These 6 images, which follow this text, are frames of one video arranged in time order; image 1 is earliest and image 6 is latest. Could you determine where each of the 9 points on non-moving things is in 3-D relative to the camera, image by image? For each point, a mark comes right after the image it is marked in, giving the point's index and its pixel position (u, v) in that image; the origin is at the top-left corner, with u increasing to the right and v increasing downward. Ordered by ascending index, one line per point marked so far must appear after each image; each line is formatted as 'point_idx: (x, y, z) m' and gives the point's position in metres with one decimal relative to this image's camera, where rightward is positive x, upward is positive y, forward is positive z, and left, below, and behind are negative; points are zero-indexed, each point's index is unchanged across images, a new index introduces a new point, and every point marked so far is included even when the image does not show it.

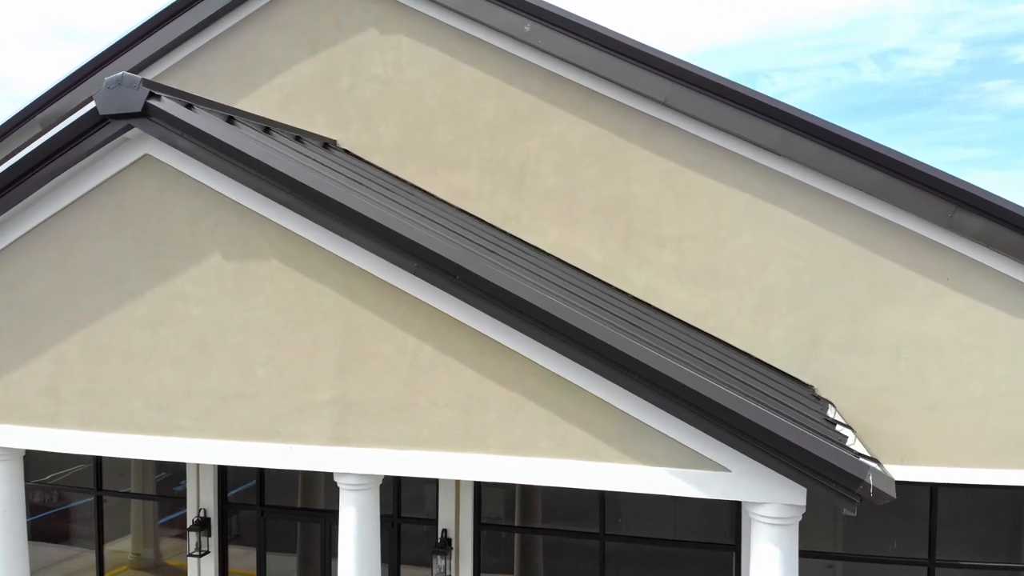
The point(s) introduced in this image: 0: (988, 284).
0: (+4.8, 0.0, +6.9) m
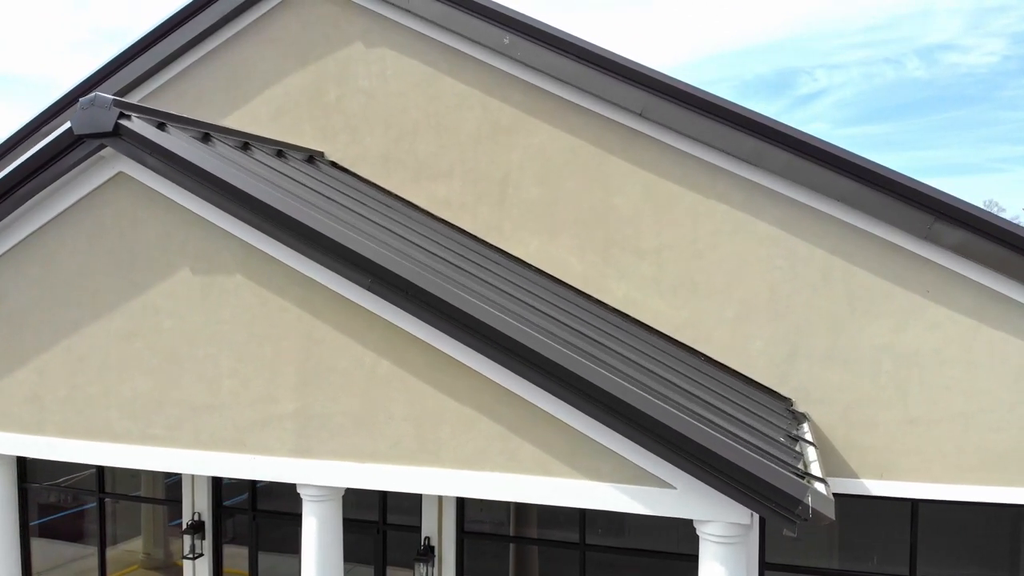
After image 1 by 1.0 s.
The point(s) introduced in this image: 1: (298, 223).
0: (+4.5, -0.1, +6.8) m
1: (-1.6, +0.5, +5.3) m
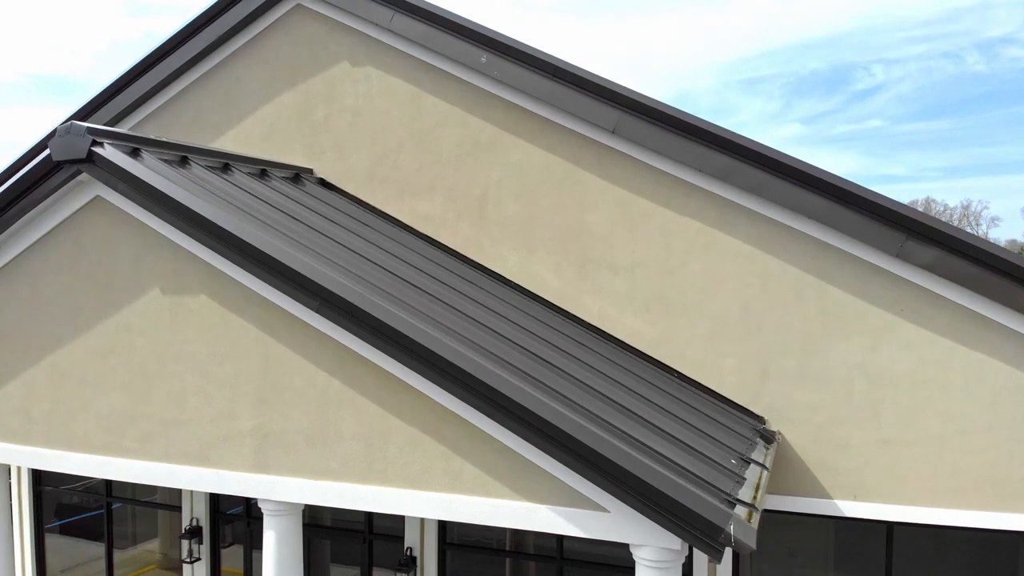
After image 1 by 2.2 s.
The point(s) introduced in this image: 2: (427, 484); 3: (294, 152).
0: (+4.2, -0.3, +6.7) m
1: (-2.0, +0.3, +5.5) m
2: (-0.6, -1.5, +5.2) m
3: (-3.0, +1.9, +9.4) m
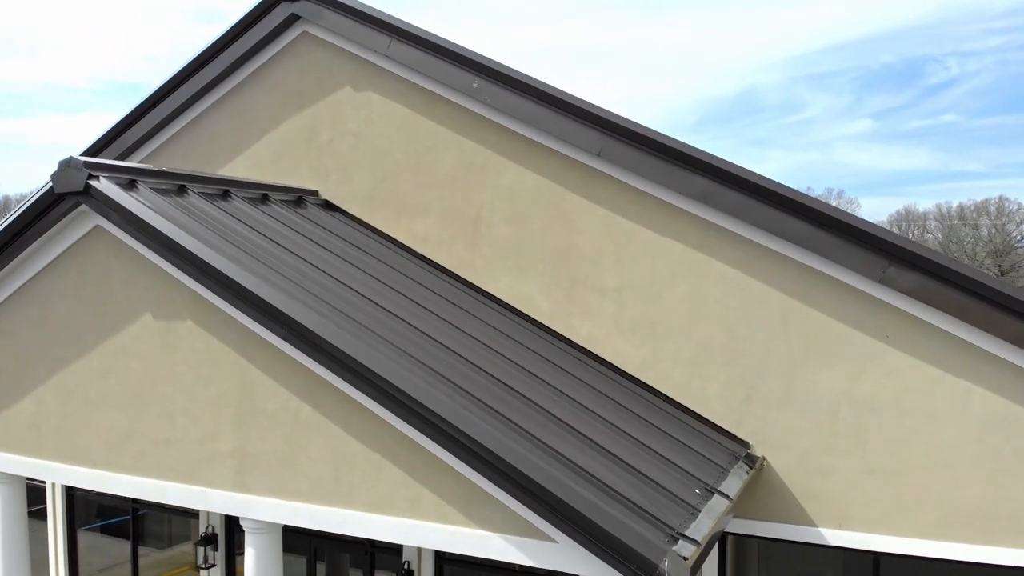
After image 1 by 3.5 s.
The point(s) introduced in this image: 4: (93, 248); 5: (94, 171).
0: (+3.9, -0.5, +6.5) m
1: (-2.3, +0.1, +5.7) m
2: (-1.0, -1.7, +5.4) m
3: (-3.0, +1.6, +9.8) m
4: (-4.0, +0.4, +6.6) m
5: (-3.9, +1.1, +6.4) m
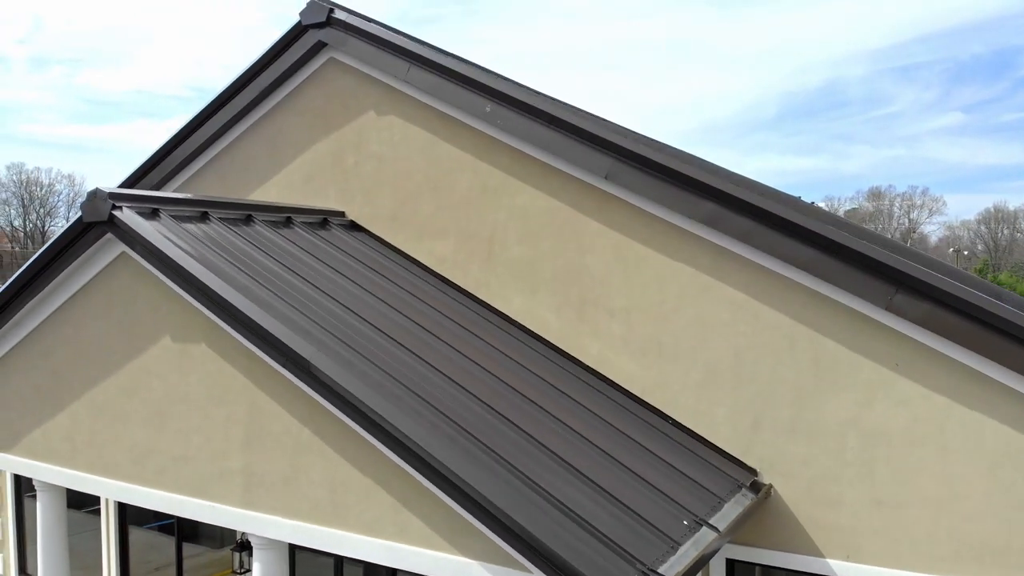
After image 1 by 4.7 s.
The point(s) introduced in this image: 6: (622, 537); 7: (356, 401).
0: (+3.9, -0.8, +6.3) m
1: (-2.4, -0.2, +6.0) m
2: (-1.1, -2.0, +5.6) m
3: (-2.7, +1.3, +10.1) m
4: (-4.0, +0.1, +7.1) m
5: (-3.9, +0.8, +6.8) m
6: (+0.8, -1.8, +4.9) m
7: (-1.2, -0.8, +5.4) m
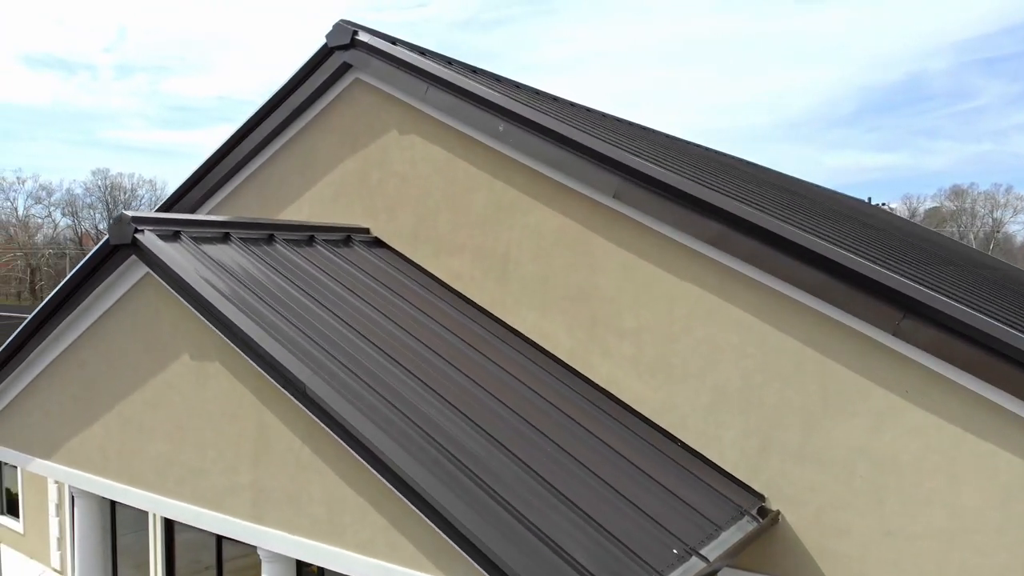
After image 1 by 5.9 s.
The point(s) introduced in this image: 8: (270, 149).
0: (+3.9, -1.0, +6.0) m
1: (-2.4, -0.4, +6.3) m
2: (-1.1, -2.2, +5.7) m
3: (-2.4, +1.1, +10.4) m
4: (-3.9, -0.1, +7.5) m
5: (-3.8, +0.6, +7.2) m
6: (+0.7, -2.0, +4.9) m
7: (-1.3, -1.1, +5.5) m
8: (-3.9, +2.2, +11.1) m
